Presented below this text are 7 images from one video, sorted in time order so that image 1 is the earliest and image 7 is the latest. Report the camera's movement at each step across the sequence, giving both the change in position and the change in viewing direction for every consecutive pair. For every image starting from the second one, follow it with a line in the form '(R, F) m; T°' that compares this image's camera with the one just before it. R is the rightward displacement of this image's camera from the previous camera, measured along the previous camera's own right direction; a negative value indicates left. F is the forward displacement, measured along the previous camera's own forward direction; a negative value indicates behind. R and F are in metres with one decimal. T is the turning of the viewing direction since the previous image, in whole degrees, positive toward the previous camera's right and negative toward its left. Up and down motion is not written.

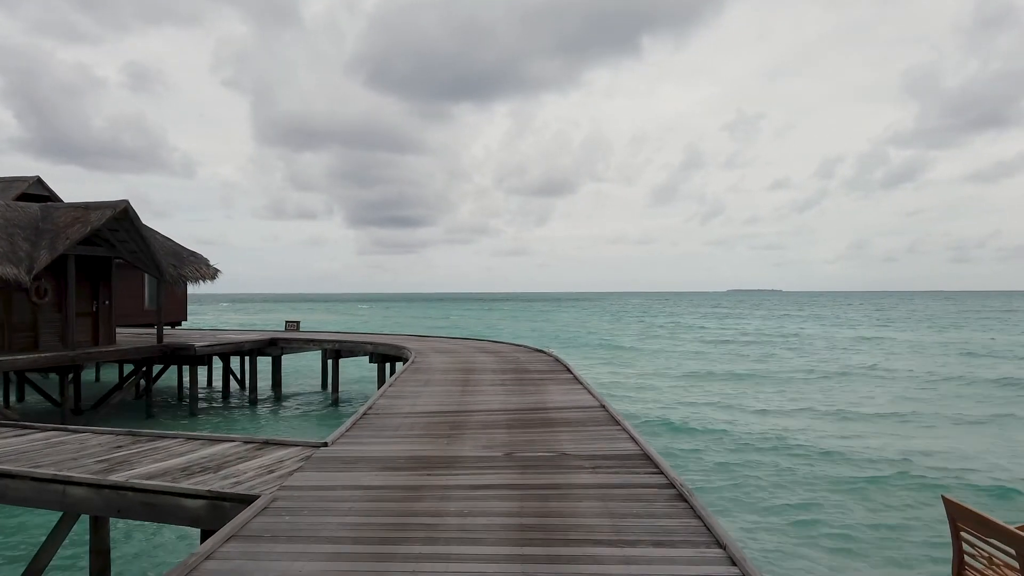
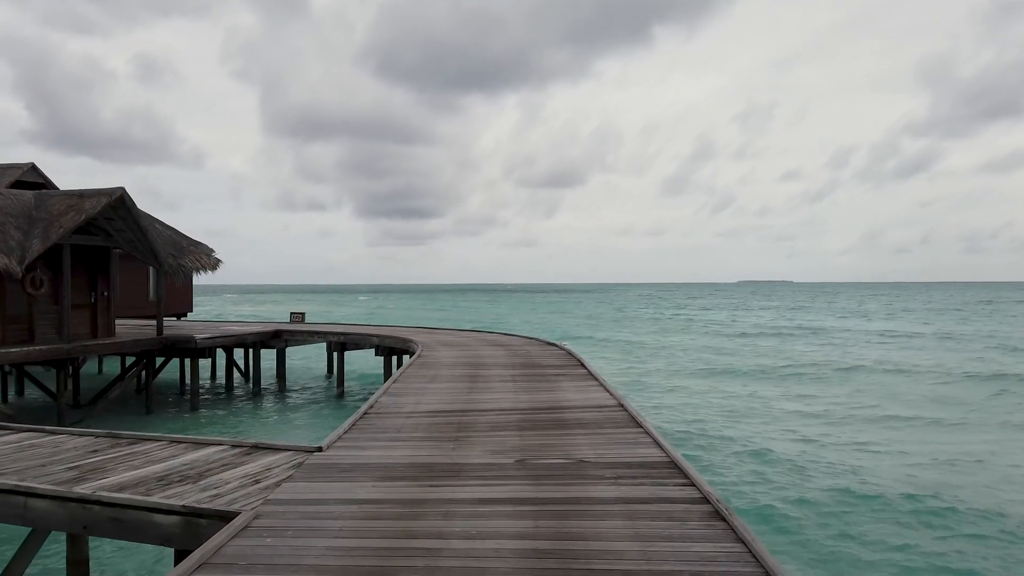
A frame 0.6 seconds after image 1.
(0.0, +0.6) m; -1°
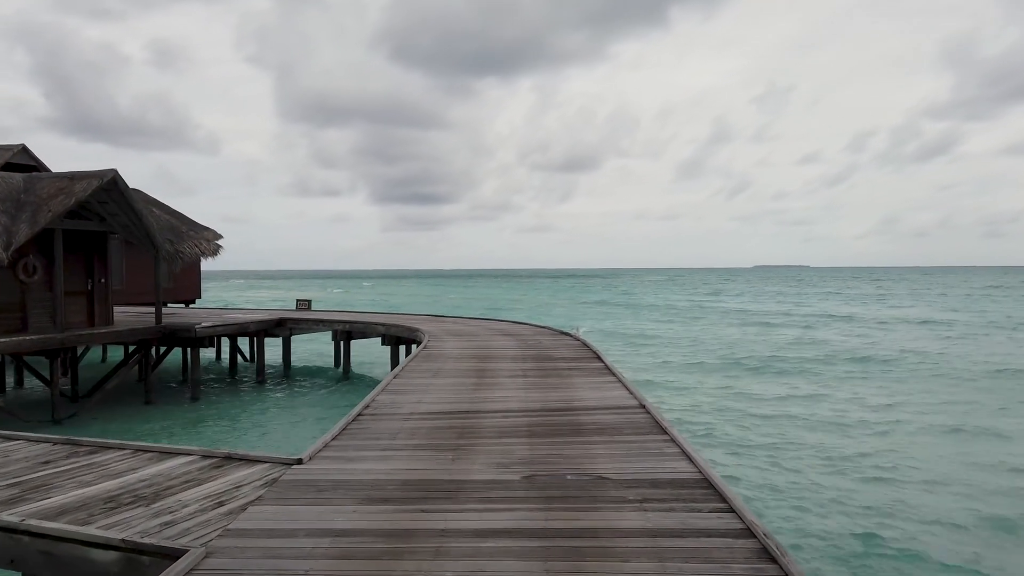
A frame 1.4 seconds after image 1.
(+0.1, +0.8) m; -1°
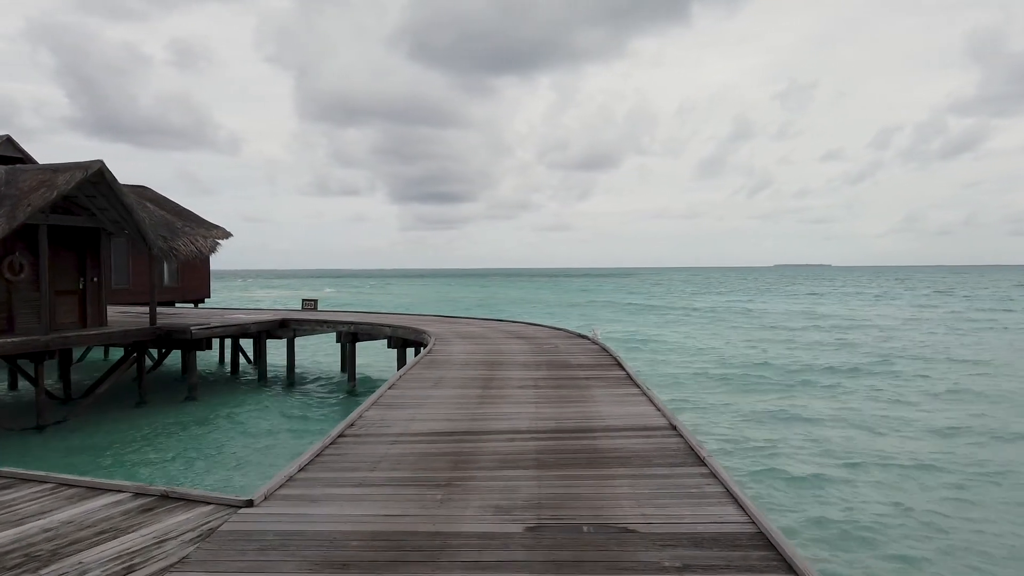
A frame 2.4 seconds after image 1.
(+0.1, +1.0) m; -2°
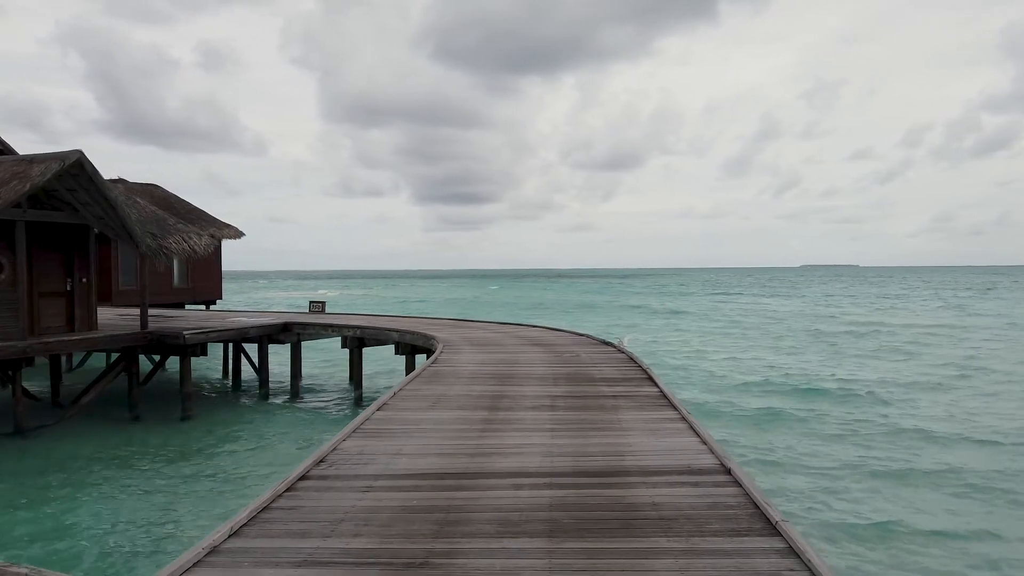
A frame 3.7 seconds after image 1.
(+0.1, +1.3) m; -2°
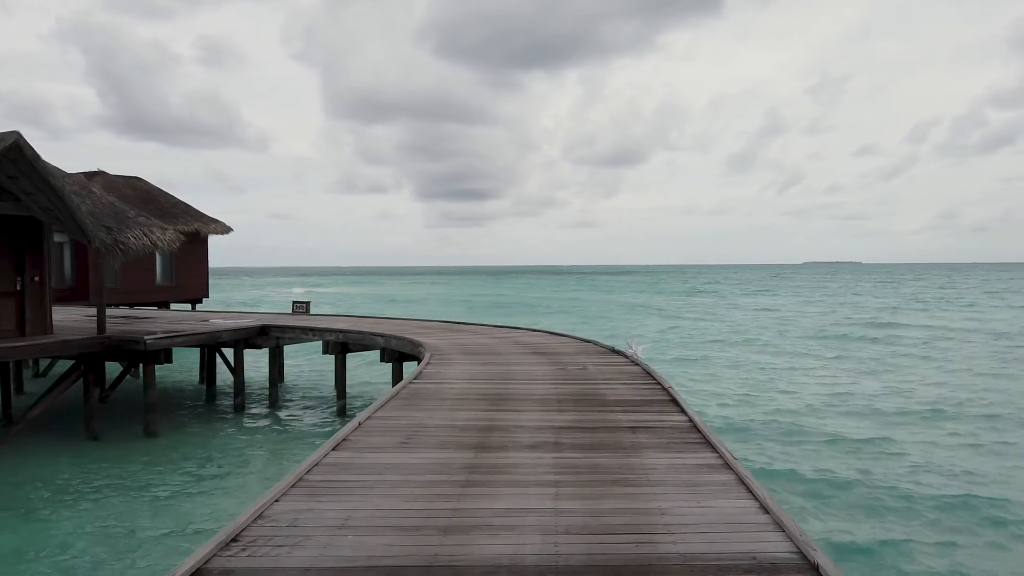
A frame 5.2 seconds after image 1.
(+0.1, +1.4) m; 0°
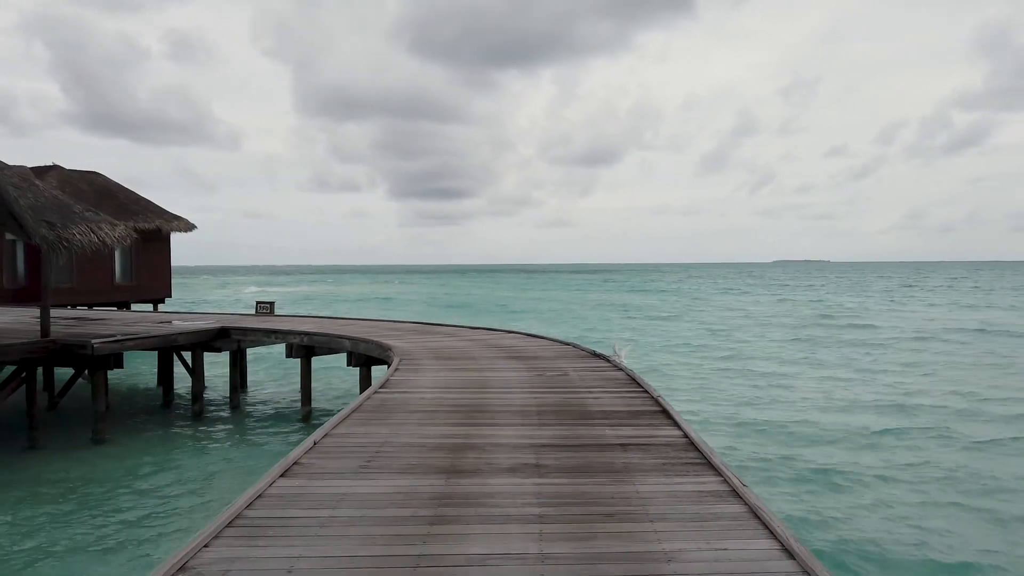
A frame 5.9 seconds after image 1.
(0.0, +0.6) m; +2°
